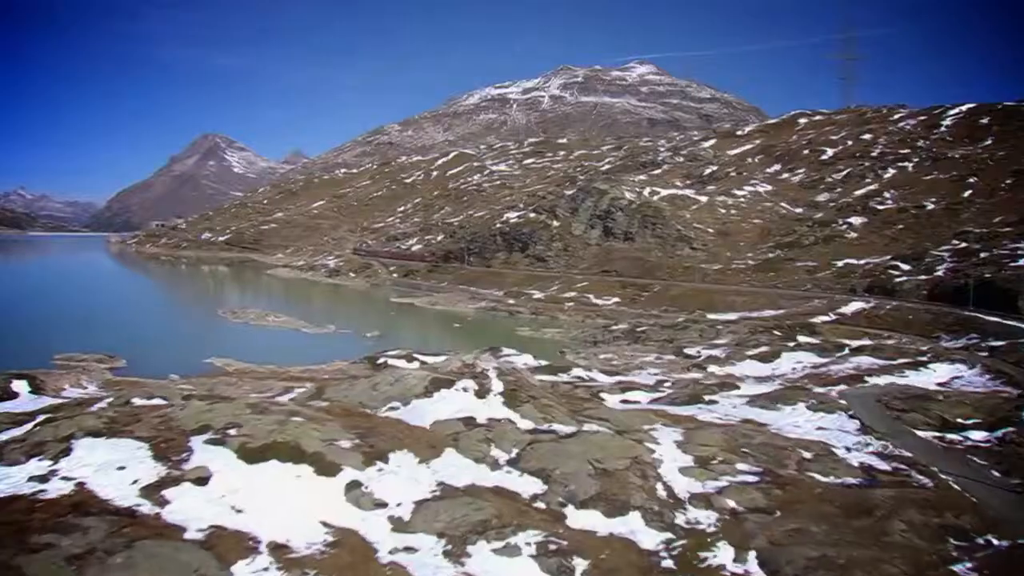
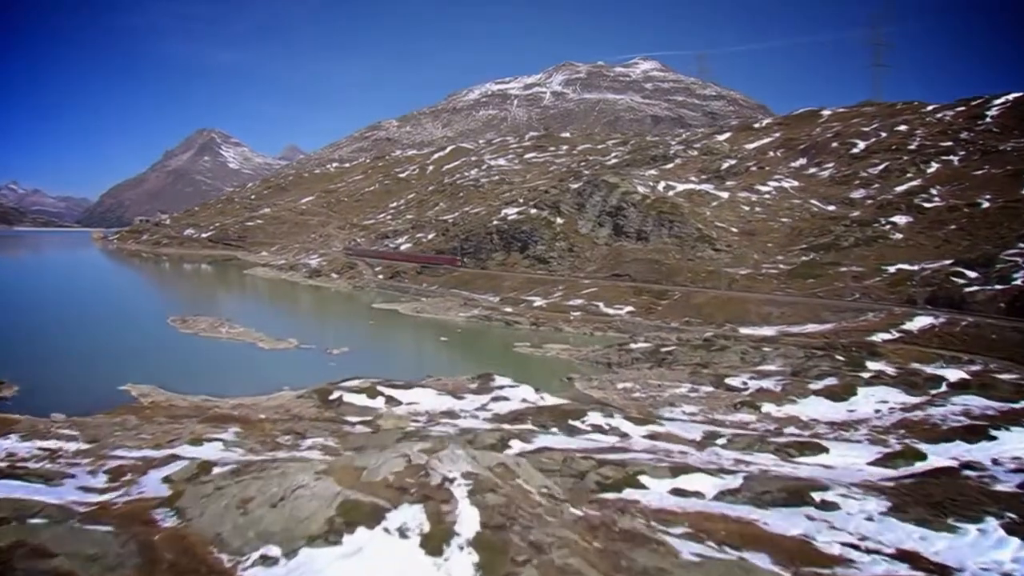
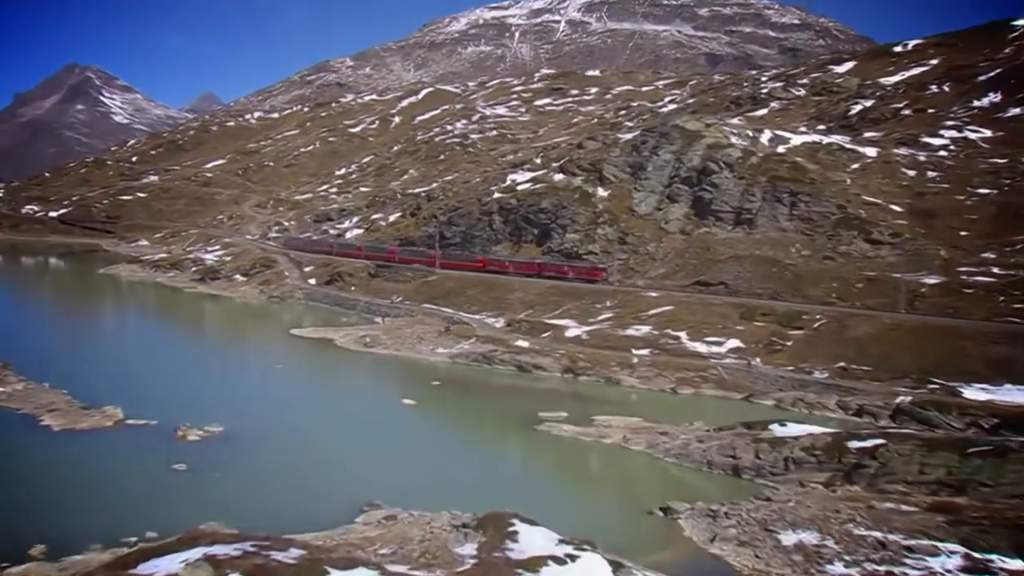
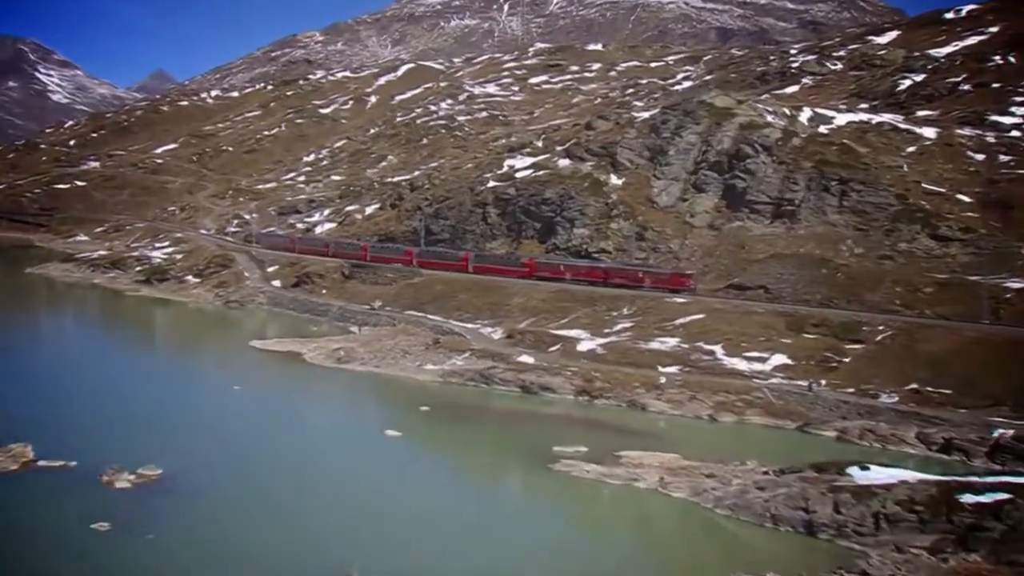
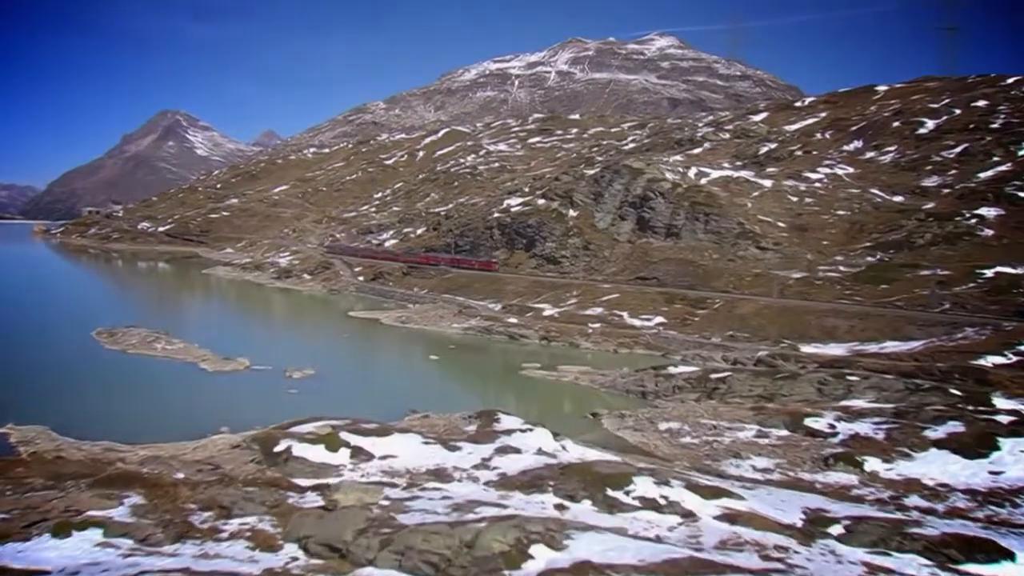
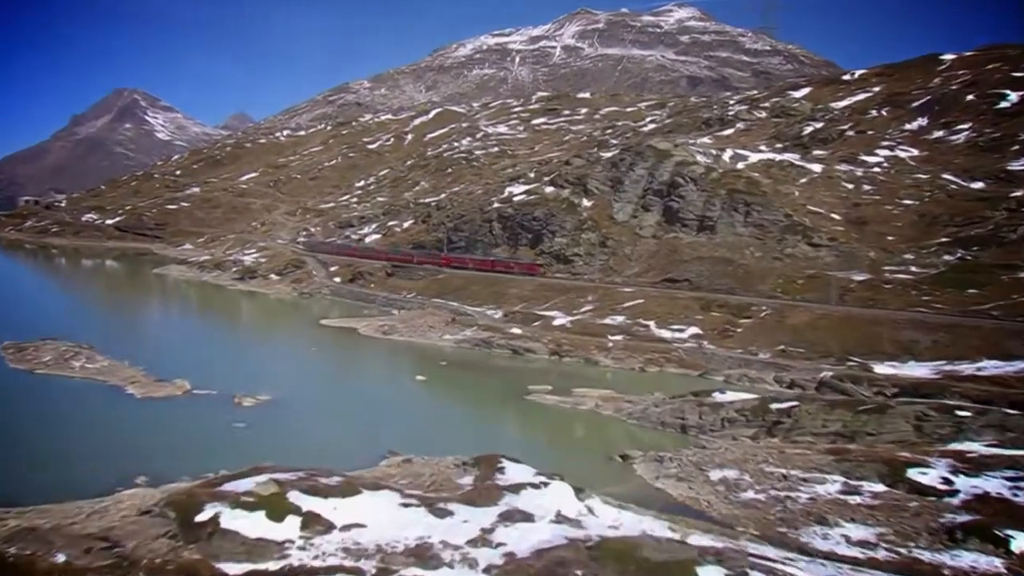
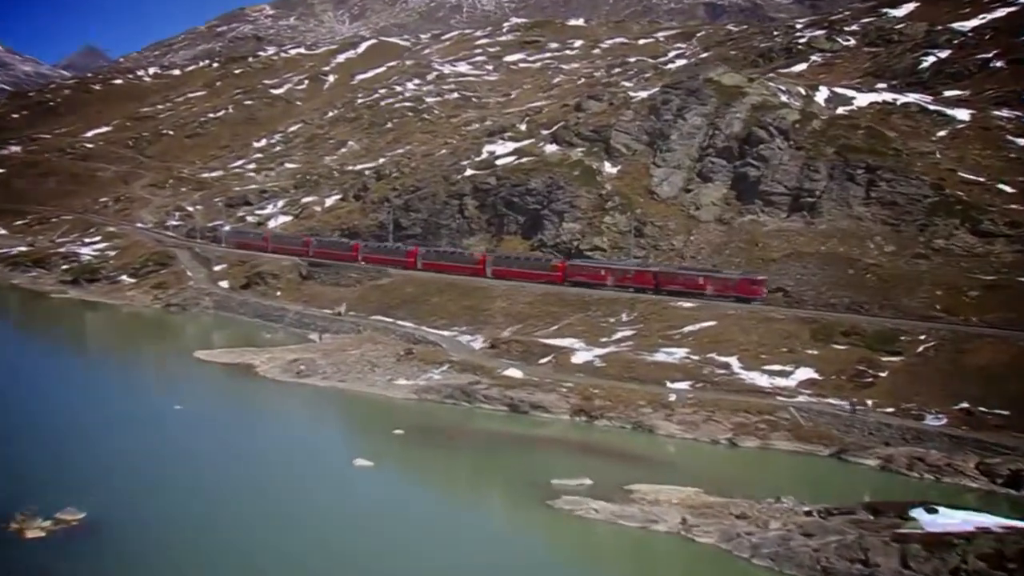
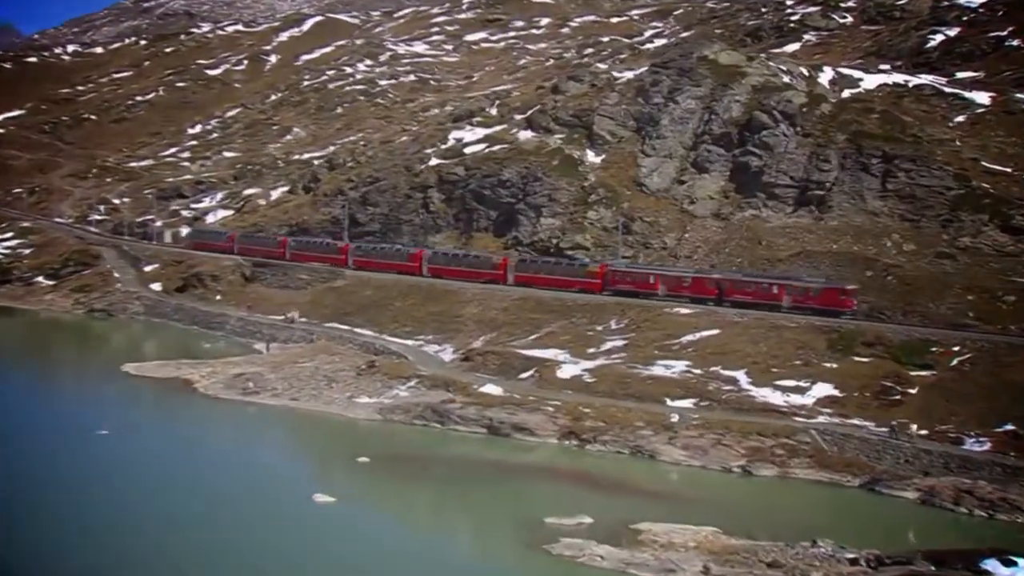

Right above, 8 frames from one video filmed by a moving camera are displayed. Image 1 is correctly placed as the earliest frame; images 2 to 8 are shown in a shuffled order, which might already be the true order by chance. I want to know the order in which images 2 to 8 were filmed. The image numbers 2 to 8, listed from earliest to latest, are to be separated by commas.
2, 5, 6, 3, 4, 7, 8
